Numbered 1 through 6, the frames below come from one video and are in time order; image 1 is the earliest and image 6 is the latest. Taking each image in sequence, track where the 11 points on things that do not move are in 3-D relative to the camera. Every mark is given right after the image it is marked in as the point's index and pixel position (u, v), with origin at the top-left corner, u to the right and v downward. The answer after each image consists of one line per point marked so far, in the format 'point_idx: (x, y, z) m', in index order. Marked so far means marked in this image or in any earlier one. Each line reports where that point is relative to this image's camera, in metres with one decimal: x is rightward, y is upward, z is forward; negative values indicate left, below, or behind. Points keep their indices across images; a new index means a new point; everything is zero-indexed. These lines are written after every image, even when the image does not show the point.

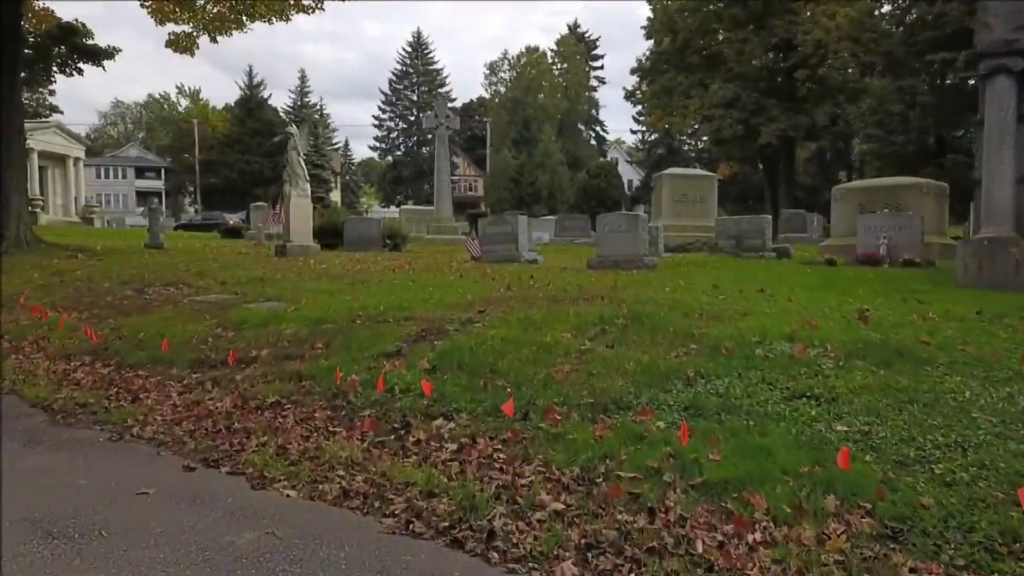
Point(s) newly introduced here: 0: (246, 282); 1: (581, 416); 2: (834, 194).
0: (-1.8, 0.0, +10.8) m
1: (+0.2, -0.3, +4.3) m
2: (+3.7, +1.1, +18.4) m
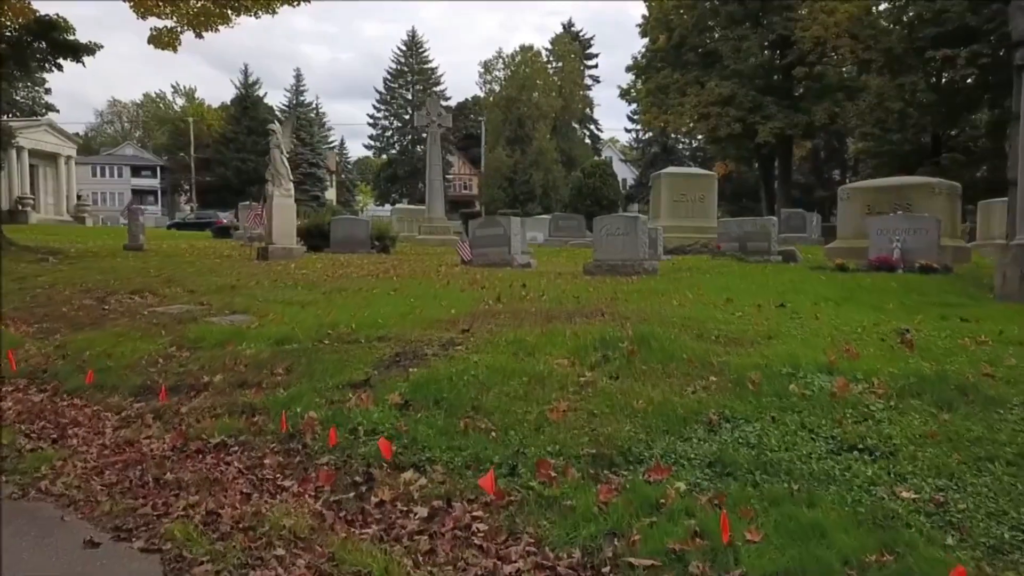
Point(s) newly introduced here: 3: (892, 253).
0: (-1.9, 0.0, +10.0) m
1: (+0.2, -0.4, +3.5) m
2: (+3.6, +1.1, +17.7) m
3: (+3.1, +0.3, +13.0) m
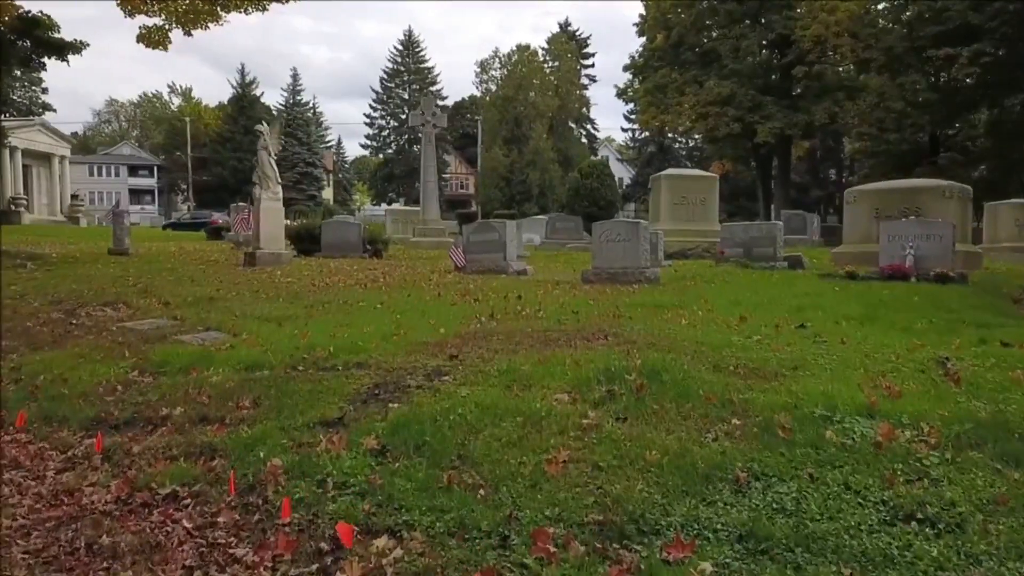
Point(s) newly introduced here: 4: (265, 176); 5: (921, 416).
0: (-1.9, -0.1, +9.5) m
1: (+0.1, -0.5, +3.0) m
2: (+3.6, +1.0, +17.1) m
3: (+3.1, +0.2, +12.4) m
4: (-2.6, +1.2, +16.5) m
5: (+0.9, -0.3, +3.7) m
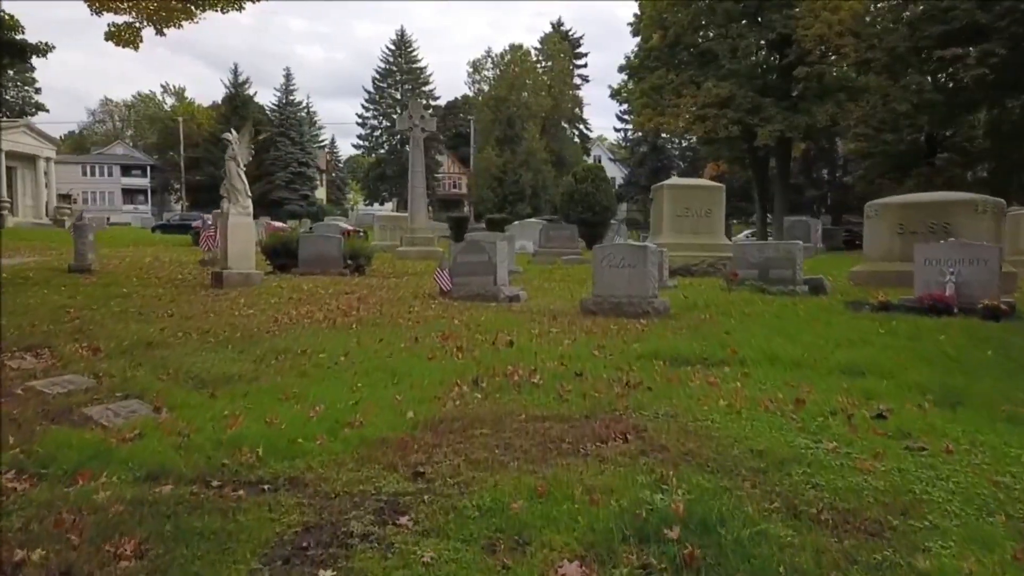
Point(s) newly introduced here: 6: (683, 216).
0: (-1.9, -0.3, +8.1) m
1: (+0.1, -0.7, +1.6) m
2: (+3.5, +0.8, +15.7) m
3: (+3.0, 0.0, +11.0) m
4: (-2.6, +0.9, +15.1) m
5: (+0.9, -0.5, +2.3) m
6: (+2.0, +0.8, +18.8) m
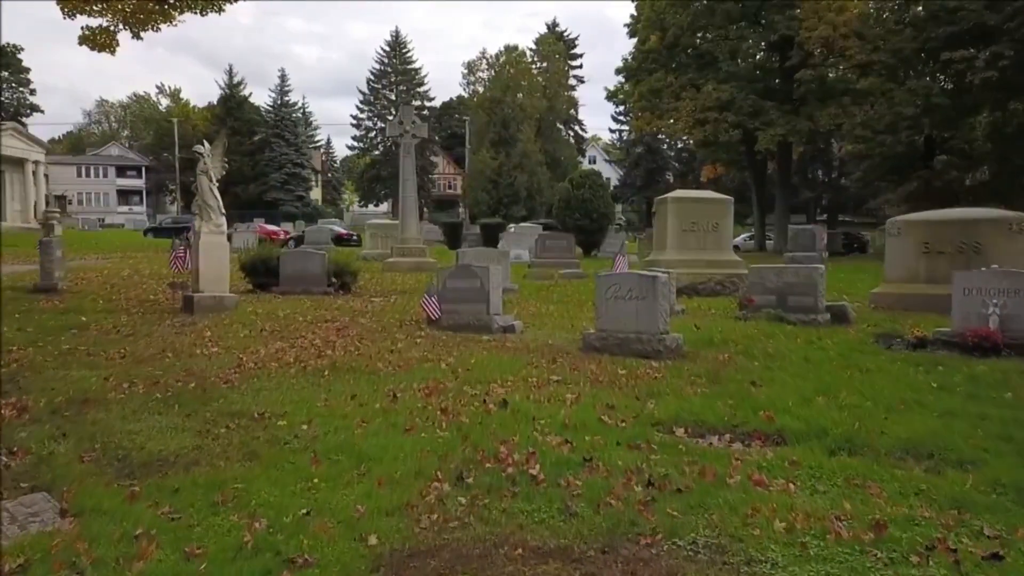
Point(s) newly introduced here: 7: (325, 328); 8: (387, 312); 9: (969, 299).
0: (-2.0, -0.5, +6.9) m
1: (+0.1, -0.9, +0.4) m
2: (+3.4, +0.6, +14.6) m
3: (+3.0, -0.2, +9.9) m
4: (-2.7, +0.7, +14.0) m
5: (+0.9, -0.7, +1.2) m
6: (+2.0, +0.6, +17.6) m
7: (-1.4, -0.3, +11.7) m
8: (-1.1, -0.2, +13.7) m
9: (+2.9, -0.1, +10.1) m
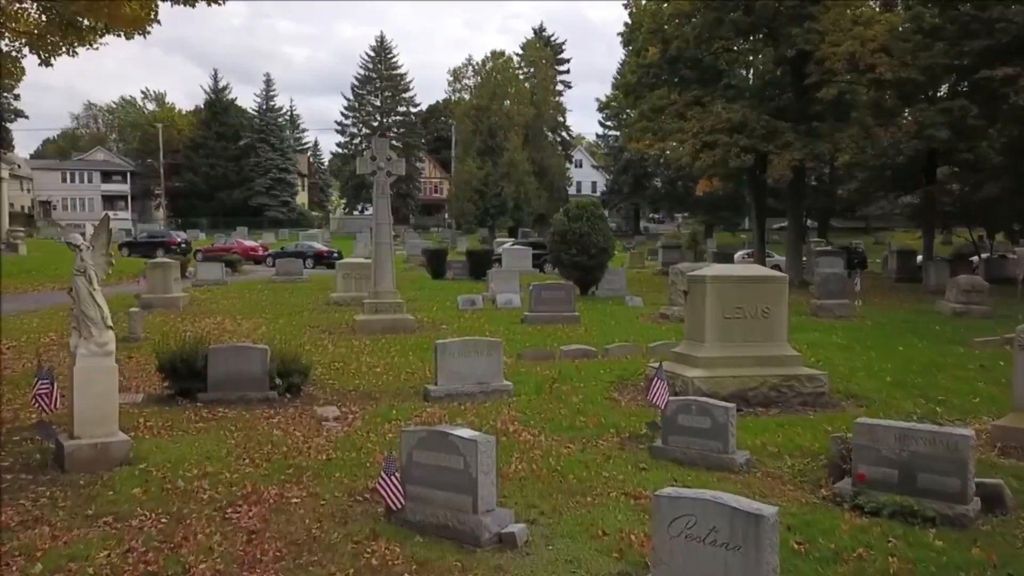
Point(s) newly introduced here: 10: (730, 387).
0: (-1.9, -1.4, +3.0) m
1: (+0.2, -1.8, -3.4) m
2: (+3.4, -0.3, +10.8) m
3: (+3.0, -1.1, +6.0) m
4: (-2.7, -0.2, +10.1) m
5: (+1.0, -1.6, -2.7) m
6: (+1.9, -0.3, +13.8) m
7: (-1.4, -1.2, +7.8) m
8: (-1.1, -1.1, +9.8) m
9: (+2.9, -0.9, +6.2) m
10: (+1.8, -0.8, +12.8) m
